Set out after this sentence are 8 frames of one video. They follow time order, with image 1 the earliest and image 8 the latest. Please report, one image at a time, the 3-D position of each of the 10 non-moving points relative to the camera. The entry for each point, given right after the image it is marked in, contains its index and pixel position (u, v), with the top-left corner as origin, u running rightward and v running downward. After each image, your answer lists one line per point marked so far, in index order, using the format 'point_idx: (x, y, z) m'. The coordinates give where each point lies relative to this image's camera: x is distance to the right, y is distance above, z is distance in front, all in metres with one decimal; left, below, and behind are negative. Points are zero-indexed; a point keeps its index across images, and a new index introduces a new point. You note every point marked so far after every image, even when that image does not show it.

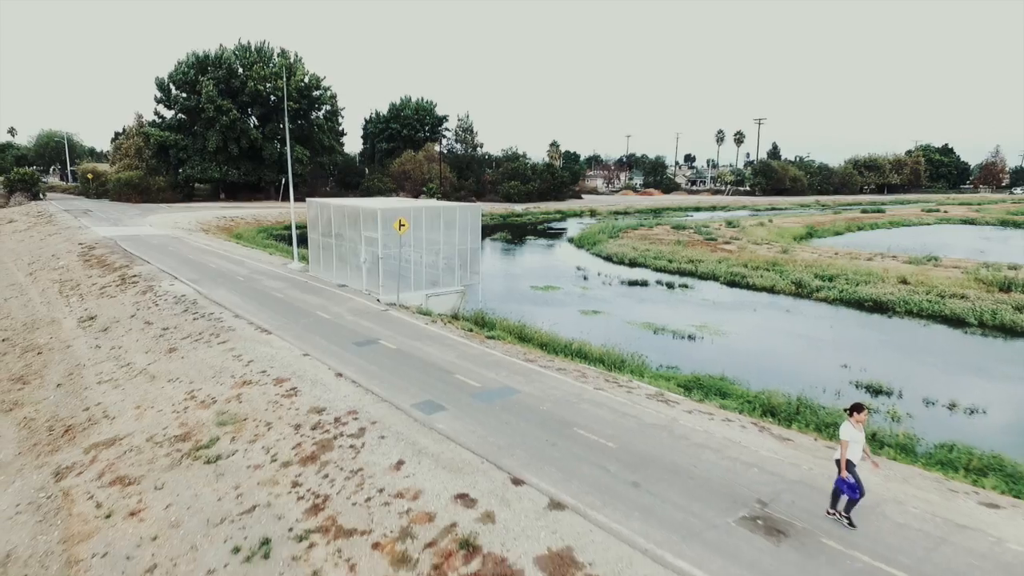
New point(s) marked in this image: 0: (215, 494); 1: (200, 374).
0: (-4.2, -2.8, +9.0) m
1: (-6.6, -1.7, +13.4) m
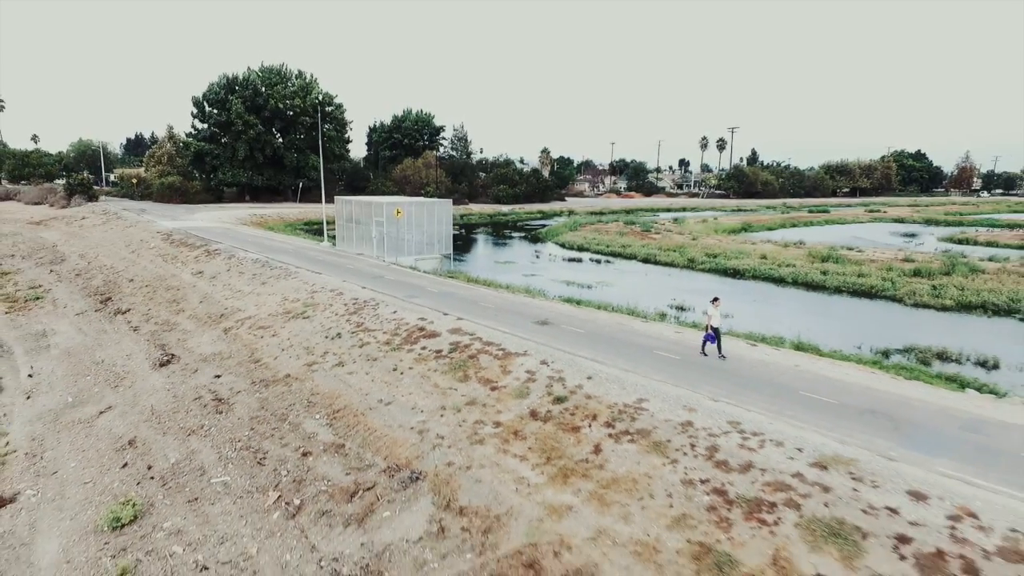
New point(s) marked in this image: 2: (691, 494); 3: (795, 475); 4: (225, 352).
0: (-6.3, -1.1, +19.8) m
1: (-8.6, 0.0, +24.1) m
2: (+2.6, -3.0, +9.5) m
3: (+4.2, -2.7, +9.4) m
4: (-8.7, -1.9, +19.3) m
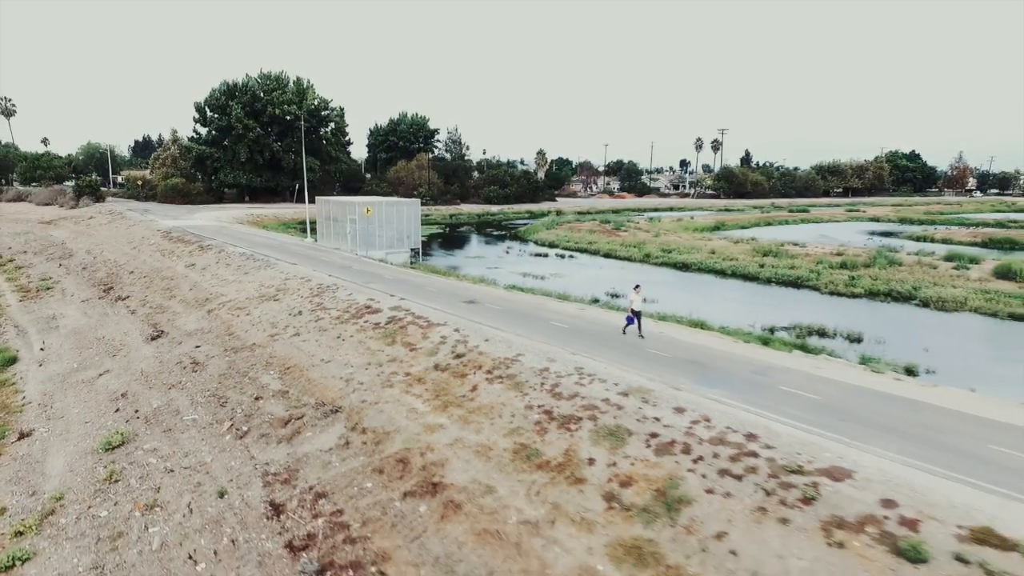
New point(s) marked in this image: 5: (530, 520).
0: (-8.5, -0.6, +23.2) m
1: (-10.8, +0.5, +27.6) m
2: (+0.3, -2.5, +12.8) m
3: (+1.8, -2.2, +12.7) m
4: (-11.0, -1.4, +22.8) m
5: (+0.3, -3.6, +9.9) m
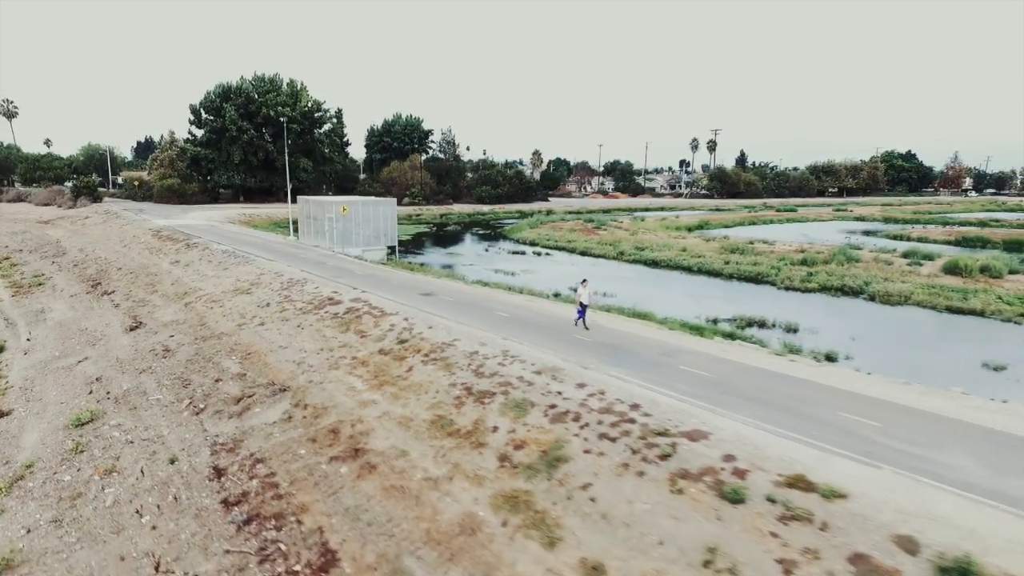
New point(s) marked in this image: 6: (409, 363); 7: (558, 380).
0: (-10.2, -0.4, +24.6) m
1: (-12.4, +0.7, +29.0) m
2: (-1.4, -2.3, +14.2) m
3: (+0.1, -1.9, +14.1) m
4: (-12.6, -1.2, +24.2) m
5: (-1.4, -3.4, +11.3) m
6: (-2.6, -1.9, +16.0) m
7: (+1.0, -2.0, +13.6) m
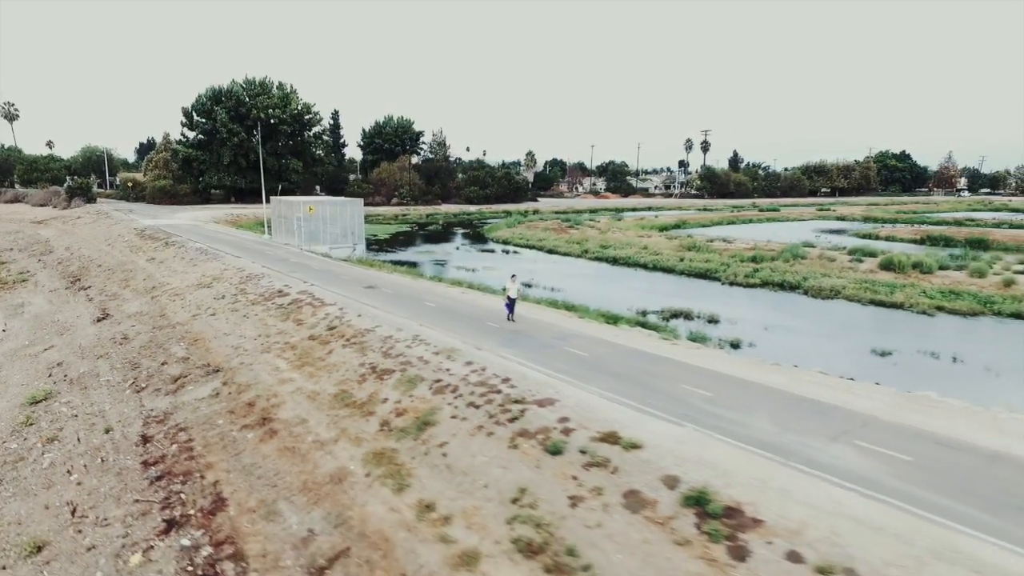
0: (-12.6, -0.1, +26.3) m
1: (-14.8, +1.0, +30.8) m
2: (-3.9, -2.0, +15.8) m
3: (-2.3, -1.7, +15.8) m
4: (-15.0, -0.9, +25.9) m
5: (-3.9, -3.1, +12.9) m
6: (-5.0, -1.6, +17.6) m
7: (-1.5, -1.7, +15.3) m
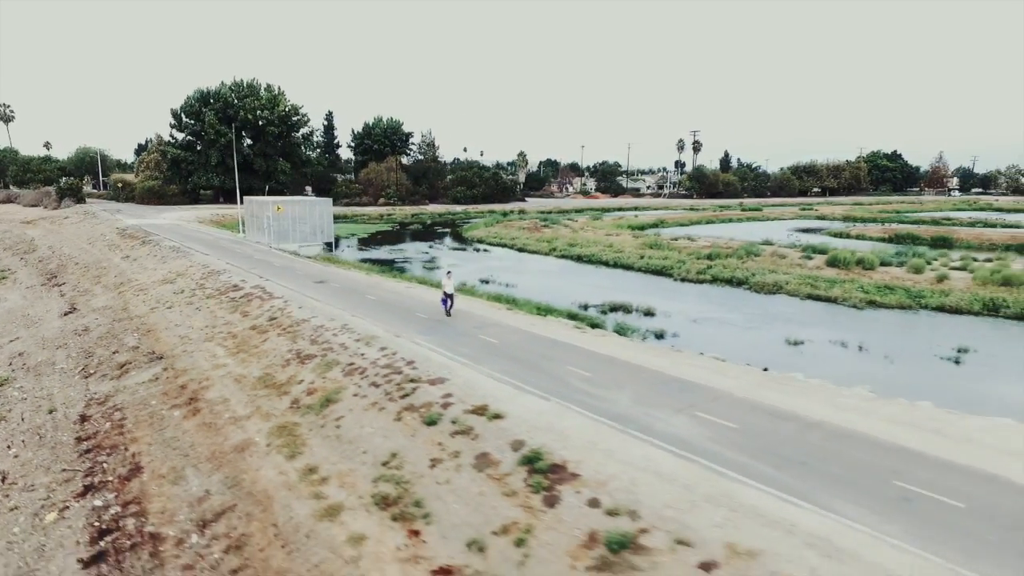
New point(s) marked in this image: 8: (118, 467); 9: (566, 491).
0: (-14.8, +0.1, +27.6) m
1: (-17.0, +1.2, +32.0) m
2: (-6.1, -1.8, +17.1) m
3: (-4.6, -1.5, +17.0) m
4: (-17.3, -0.7, +27.2) m
5: (-6.2, -2.9, +14.2) m
6: (-7.3, -1.4, +18.9) m
7: (-3.7, -1.5, +16.5) m
8: (-8.1, -3.7, +13.0) m
9: (+0.8, -3.0, +9.3) m
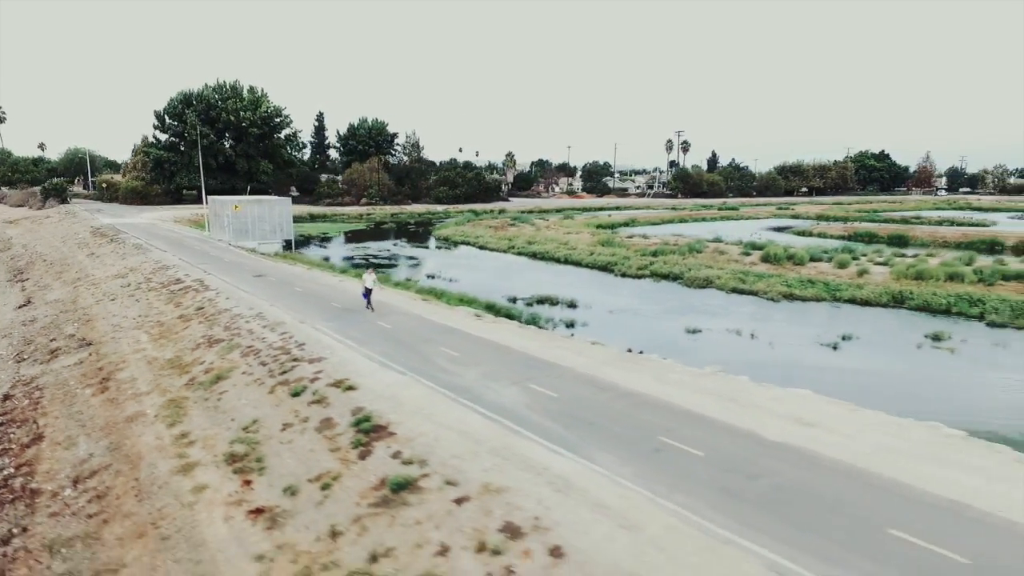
0: (-17.9, +0.3, +29.0) m
1: (-20.1, +1.5, +33.5) m
2: (-9.2, -1.5, +18.5) m
3: (-7.6, -1.2, +18.4) m
4: (-20.3, -0.4, +28.6) m
5: (-9.2, -2.6, +15.6) m
6: (-10.4, -1.1, +20.3) m
7: (-6.8, -1.2, +17.9) m
8: (-11.1, -3.4, +14.4) m
9: (-2.3, -2.7, +10.7) m
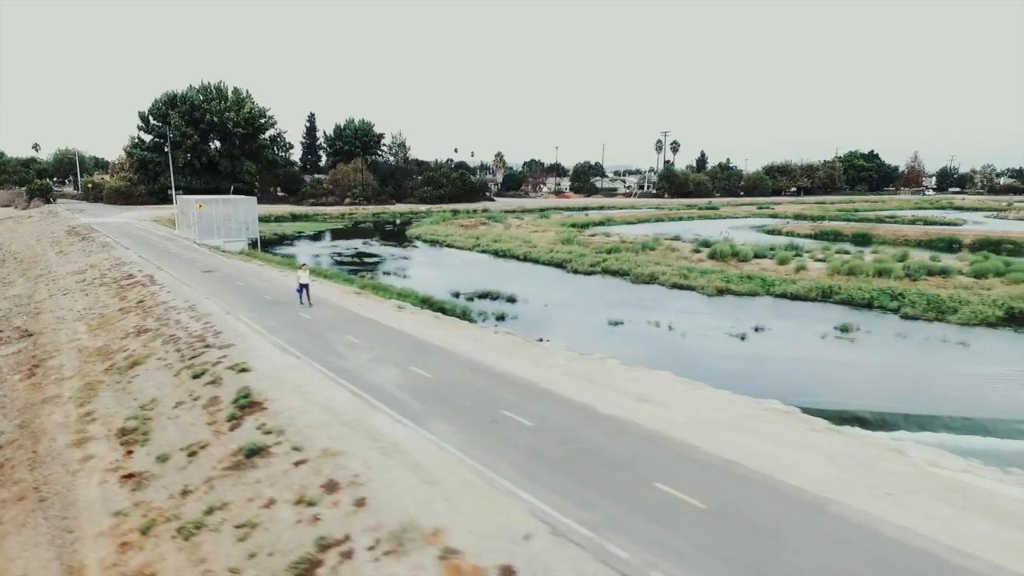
0: (-20.5, +0.6, +30.1) m
1: (-22.8, +1.7, +34.5) m
2: (-11.8, -1.3, +19.6) m
3: (-10.3, -0.9, +19.5) m
4: (-23.0, -0.2, +29.6) m
5: (-11.8, -2.4, +16.7) m
6: (-13.0, -0.9, +21.4) m
7: (-9.4, -1.0, +19.0) m
8: (-13.8, -3.2, +15.5) m
9: (-4.9, -2.4, +11.8) m
